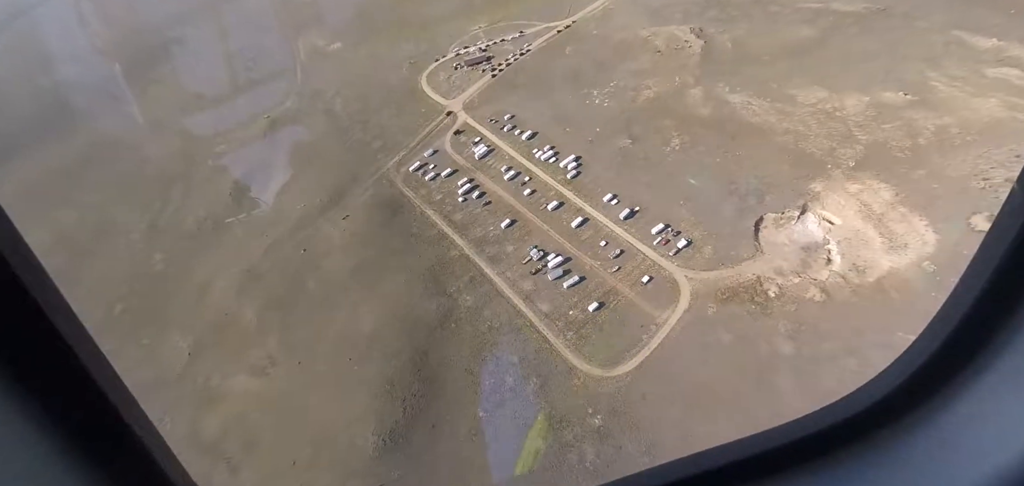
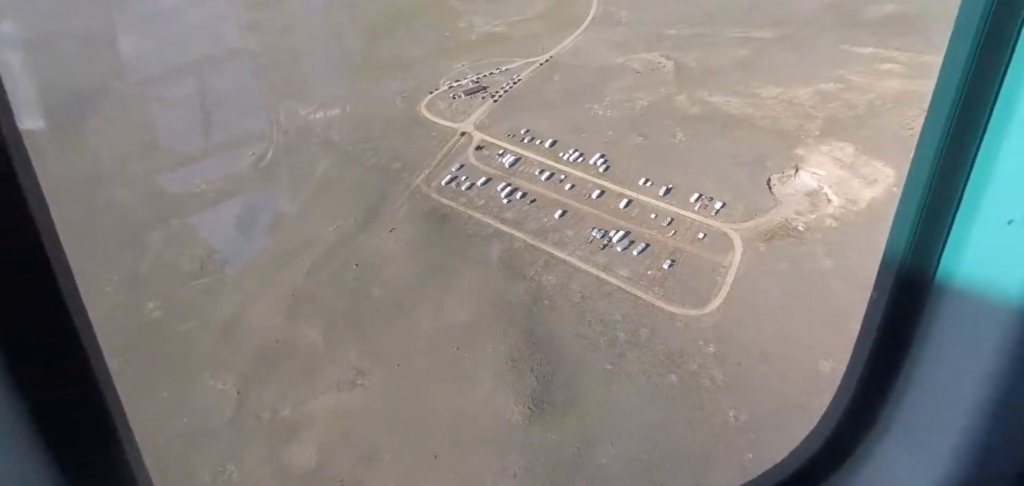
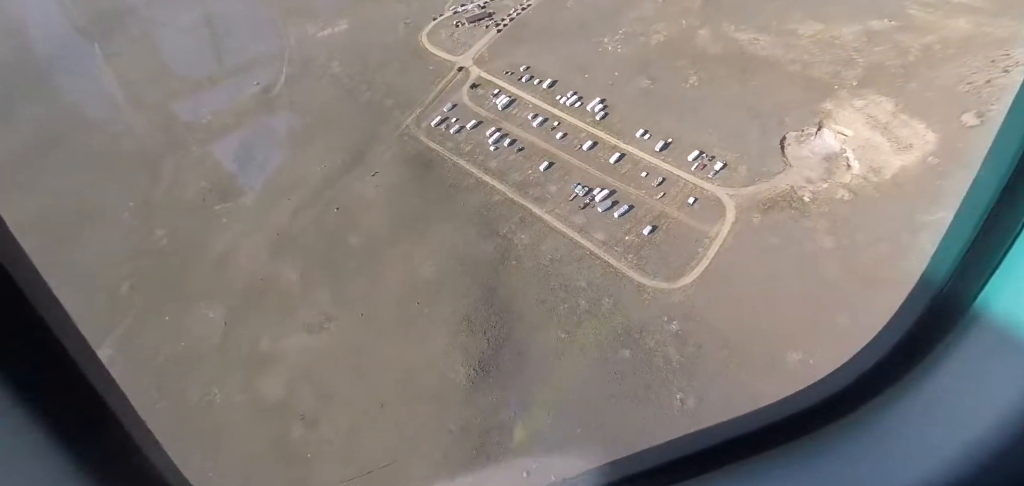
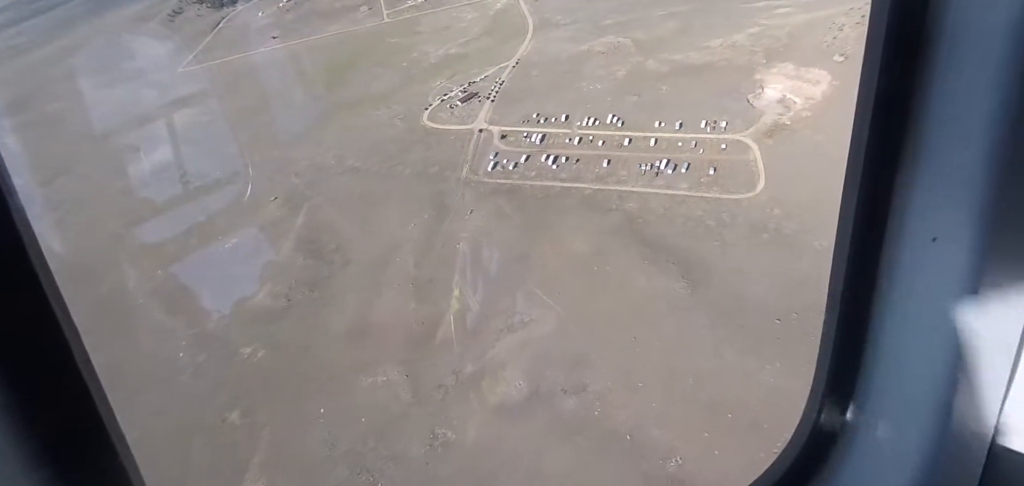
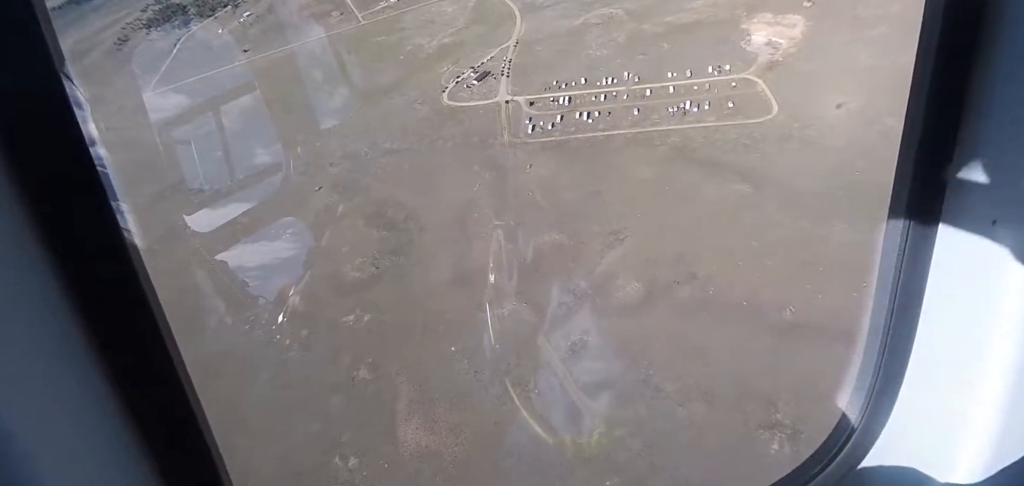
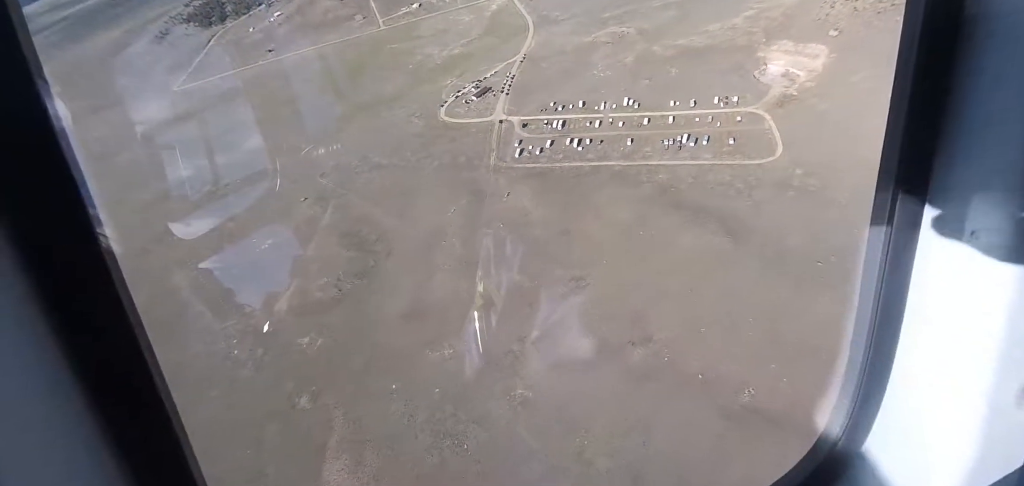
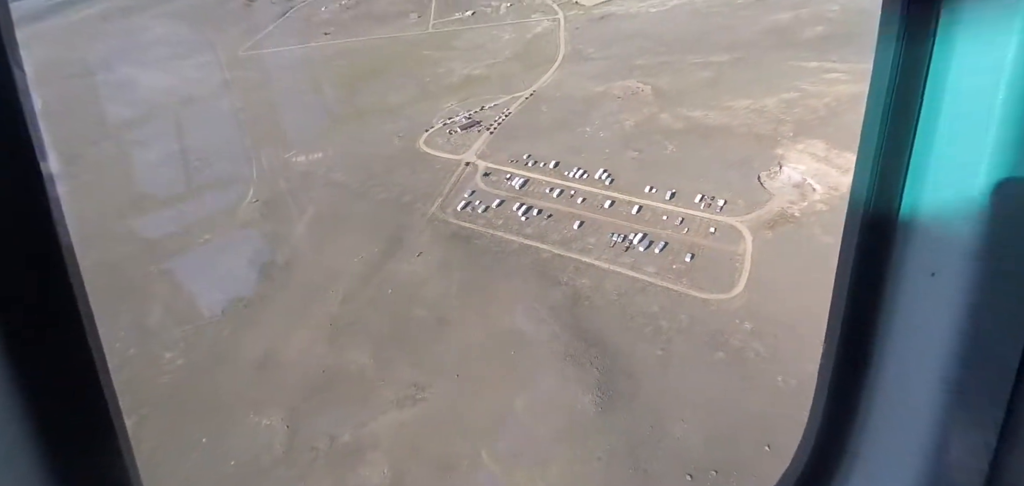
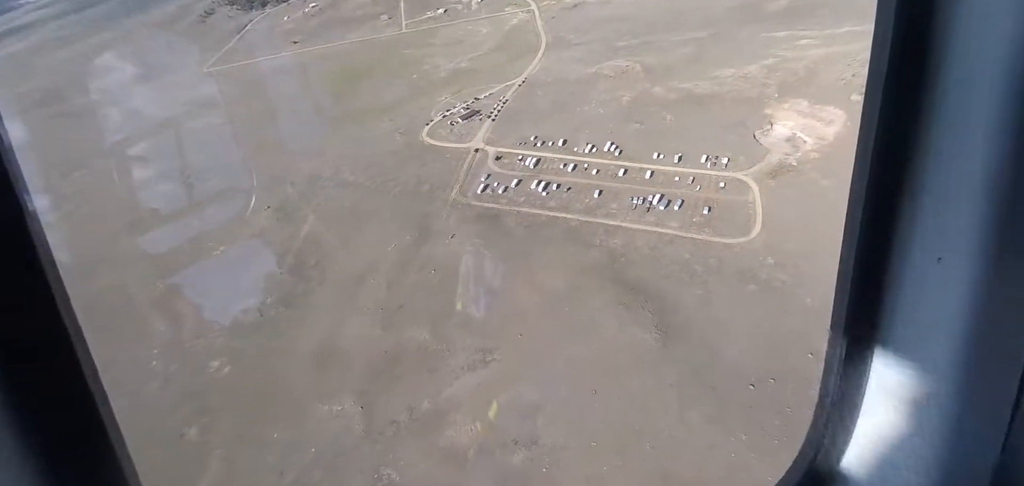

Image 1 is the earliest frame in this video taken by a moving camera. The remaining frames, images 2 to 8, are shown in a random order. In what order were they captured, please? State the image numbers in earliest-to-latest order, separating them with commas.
3, 2, 7, 8, 4, 6, 5
